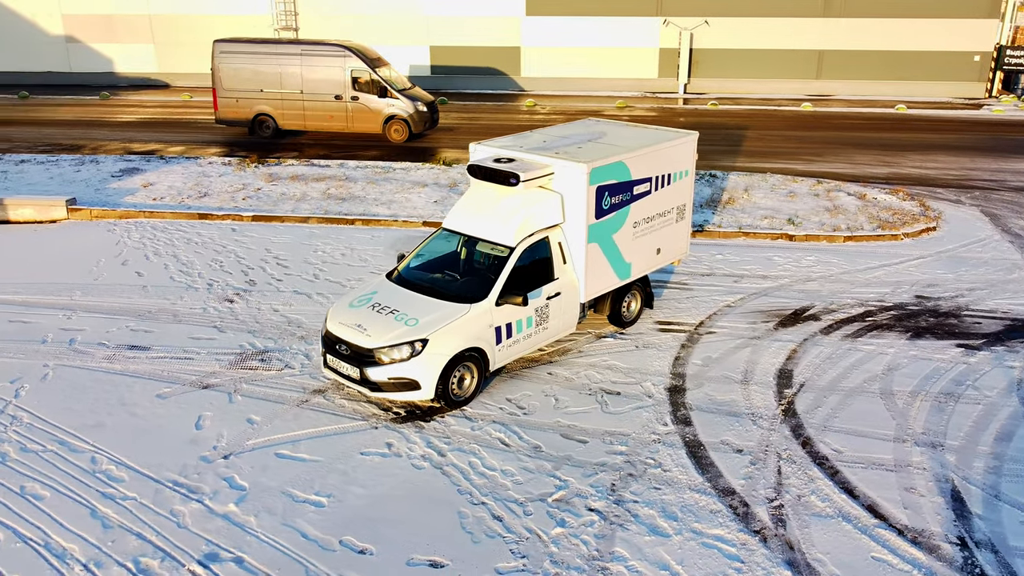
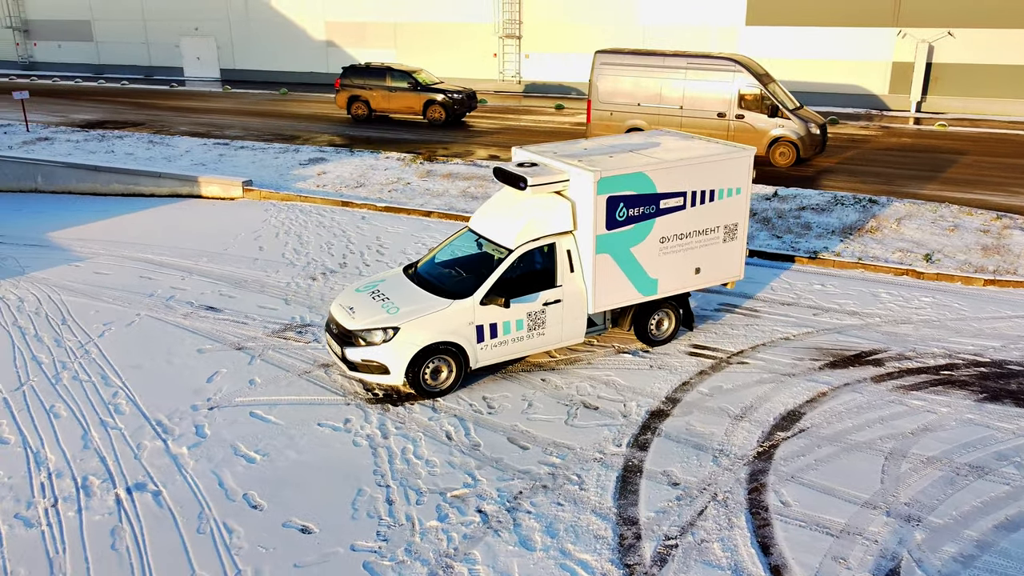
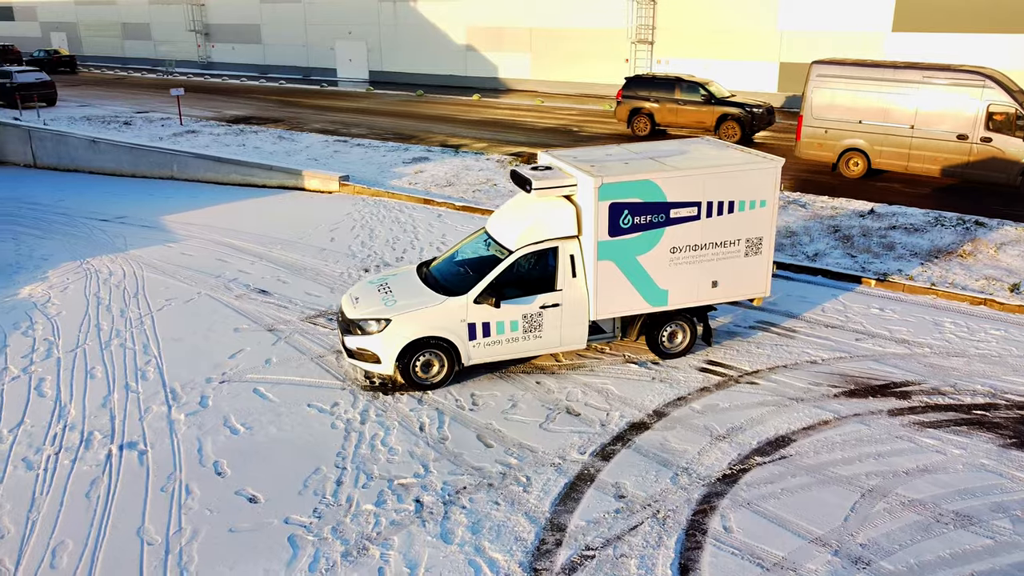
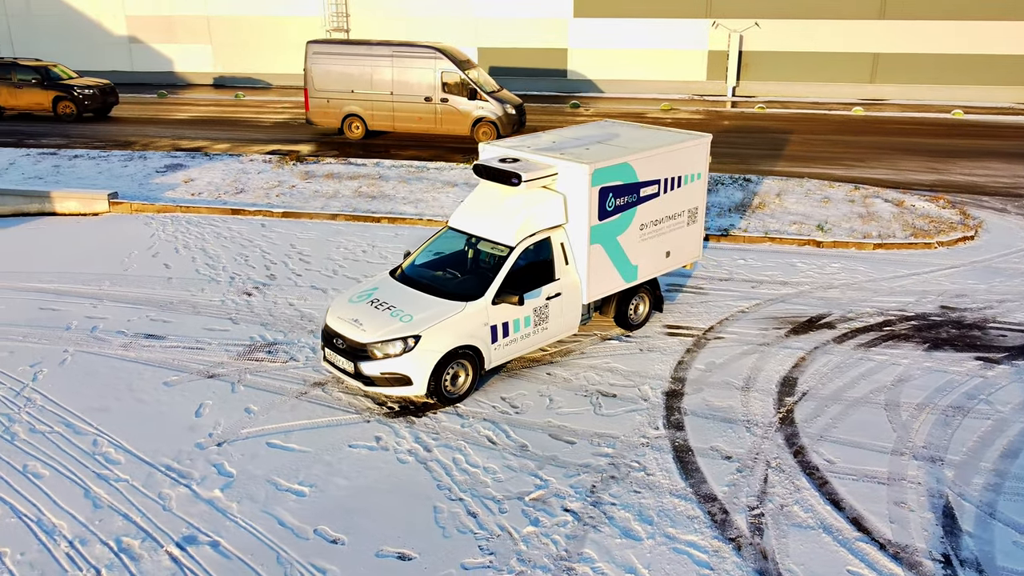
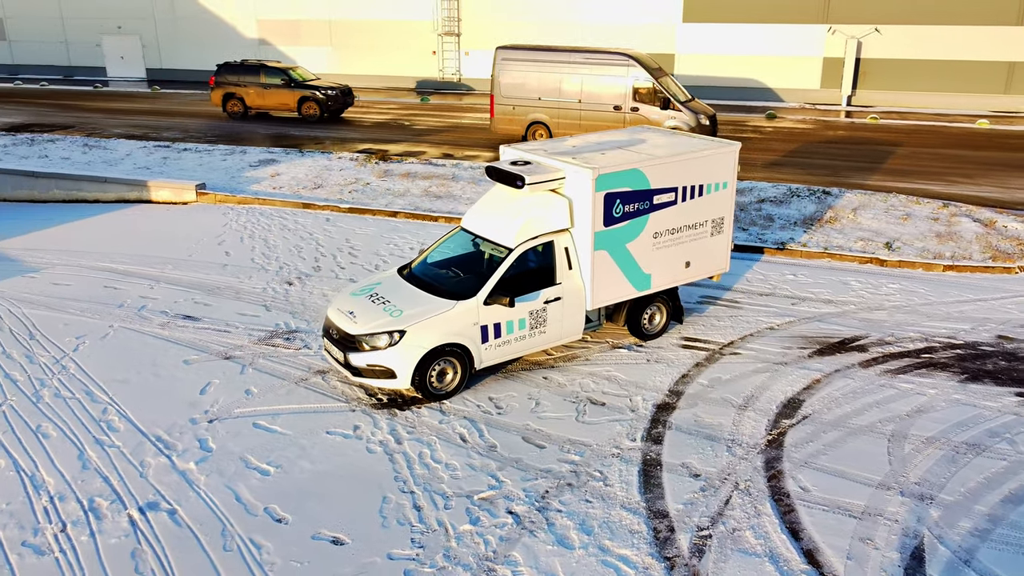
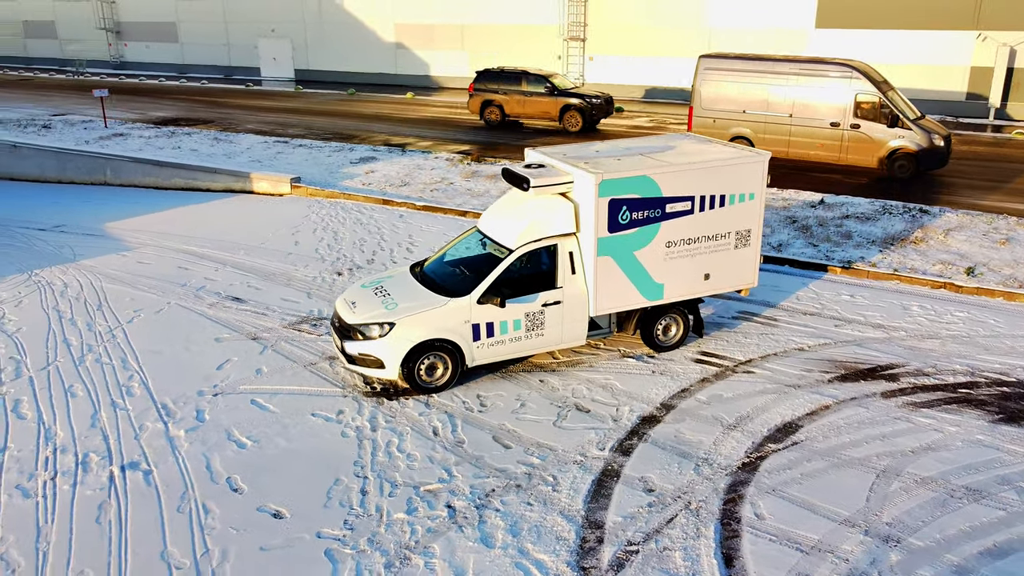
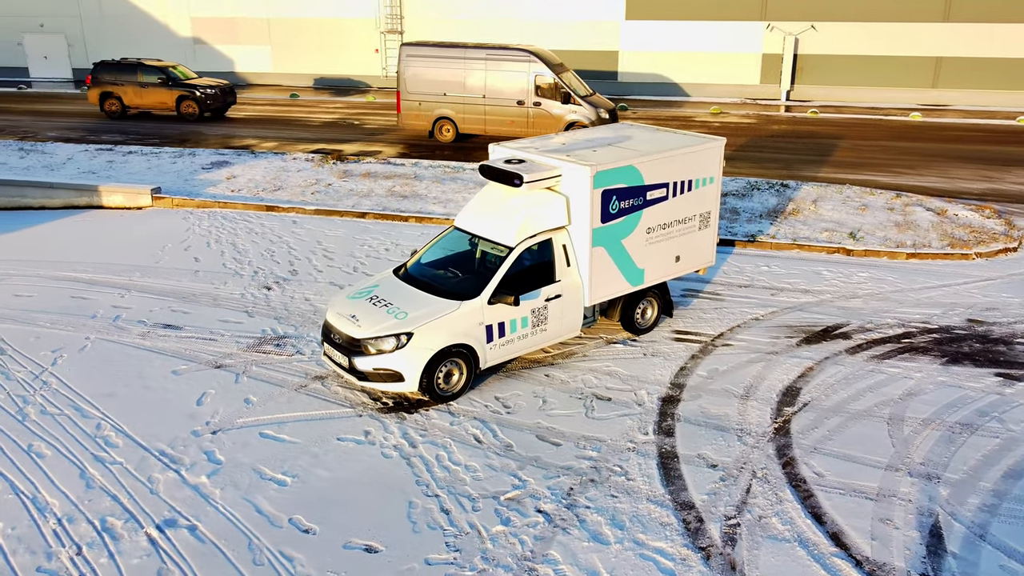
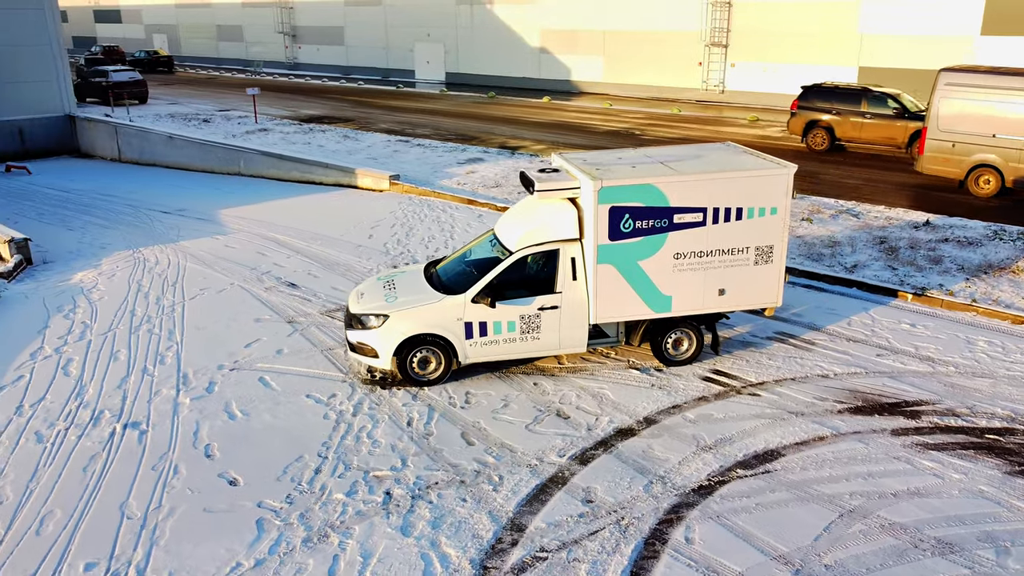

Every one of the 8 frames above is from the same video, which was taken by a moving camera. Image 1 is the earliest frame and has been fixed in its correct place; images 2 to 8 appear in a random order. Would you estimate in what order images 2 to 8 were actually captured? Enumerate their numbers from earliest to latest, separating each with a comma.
4, 7, 5, 2, 6, 3, 8
